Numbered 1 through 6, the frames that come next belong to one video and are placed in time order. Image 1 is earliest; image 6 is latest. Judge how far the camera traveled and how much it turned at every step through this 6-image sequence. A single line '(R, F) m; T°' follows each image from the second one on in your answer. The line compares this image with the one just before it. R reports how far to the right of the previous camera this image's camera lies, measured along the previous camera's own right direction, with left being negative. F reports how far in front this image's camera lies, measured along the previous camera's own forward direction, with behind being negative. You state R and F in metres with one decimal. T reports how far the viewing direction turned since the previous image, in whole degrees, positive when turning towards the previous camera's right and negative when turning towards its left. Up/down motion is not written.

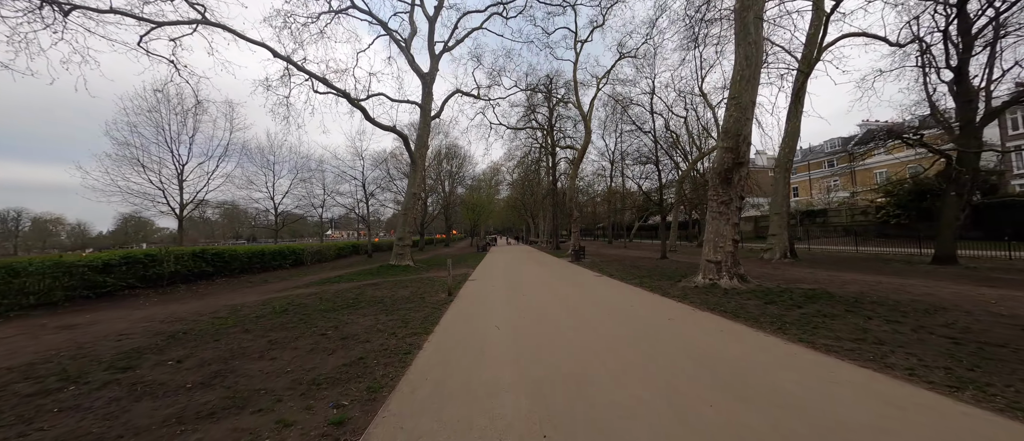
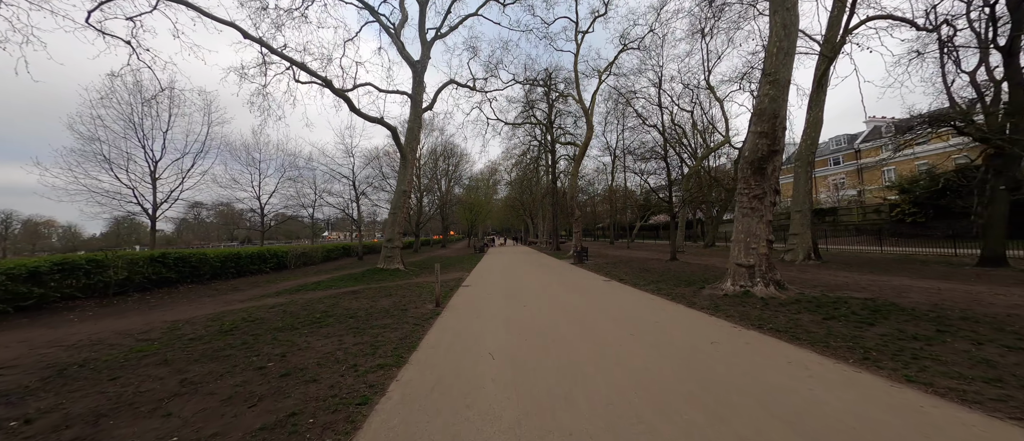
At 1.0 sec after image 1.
(0.0, +1.4) m; 0°
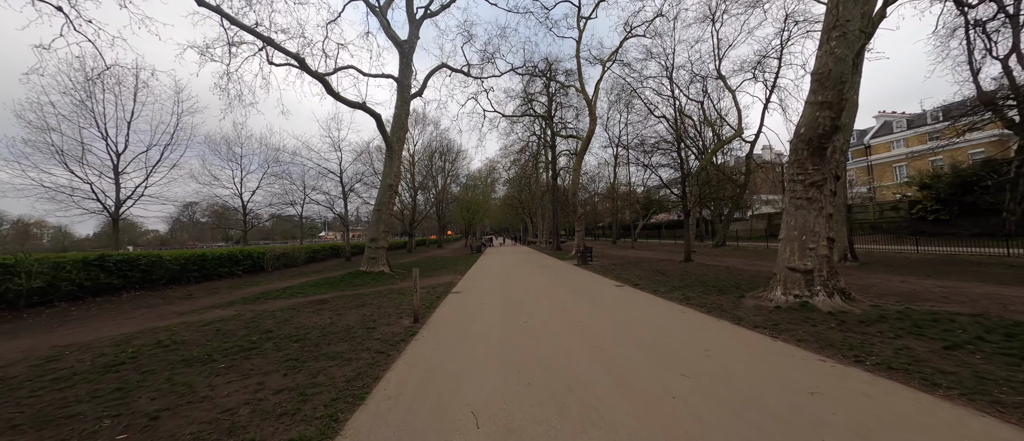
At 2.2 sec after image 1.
(0.0, +1.7) m; 0°
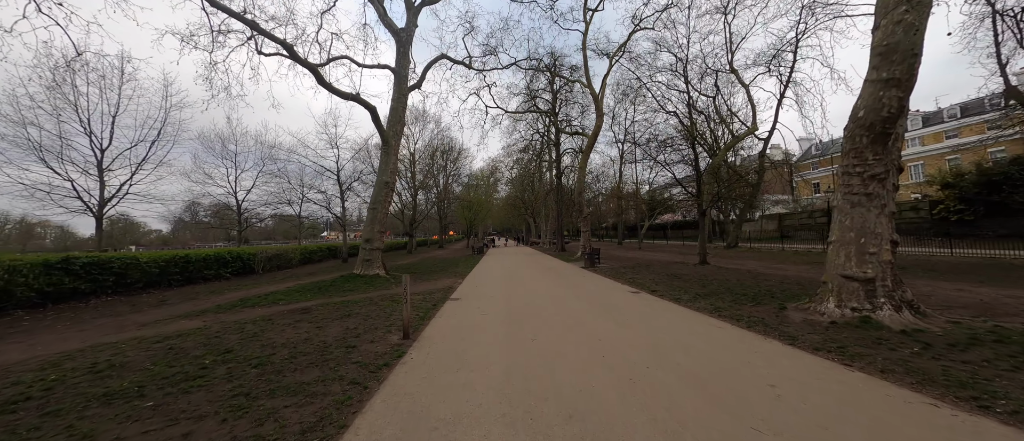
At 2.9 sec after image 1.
(-0.1, +1.0) m; 0°
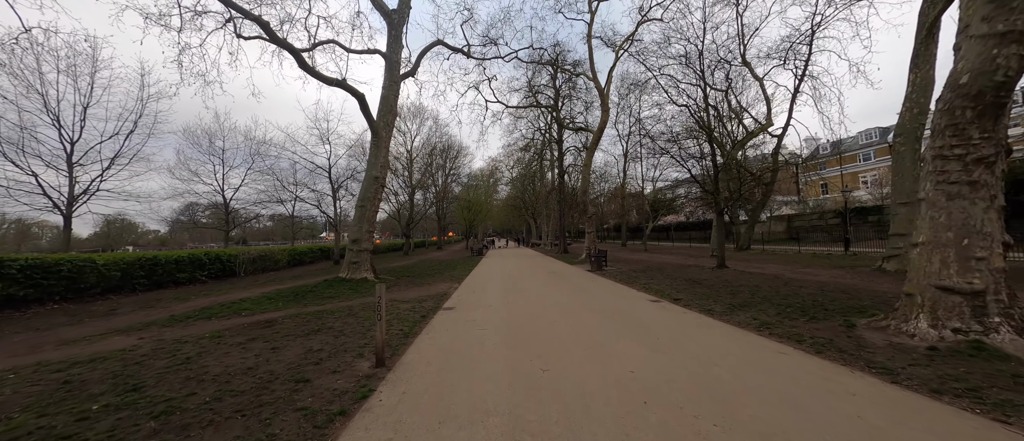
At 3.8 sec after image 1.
(-0.1, +1.2) m; 0°
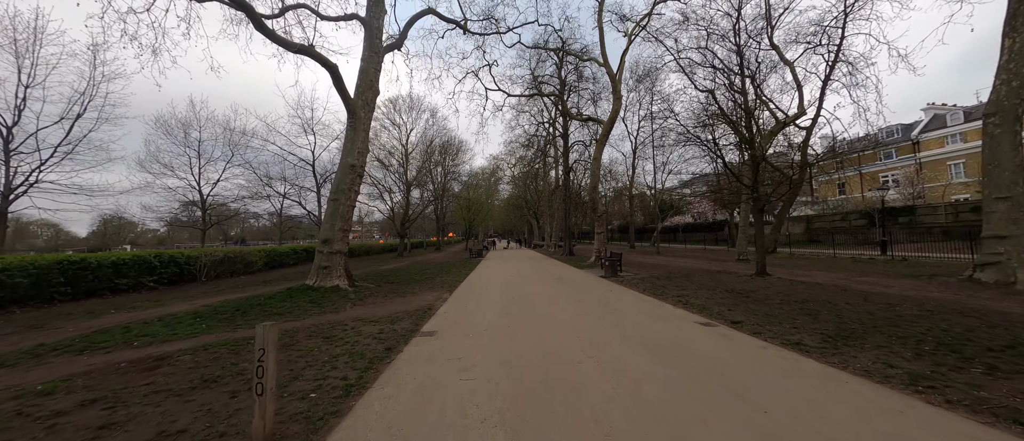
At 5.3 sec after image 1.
(0.0, +2.2) m; 0°
